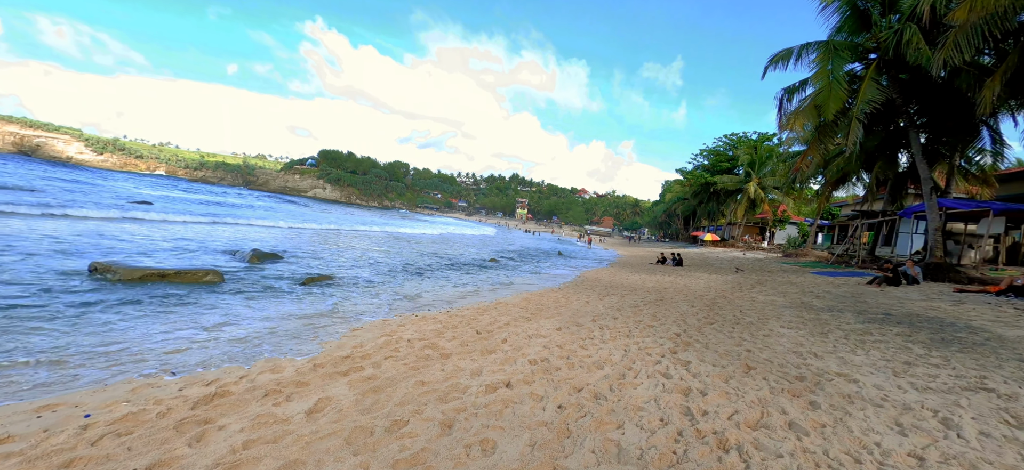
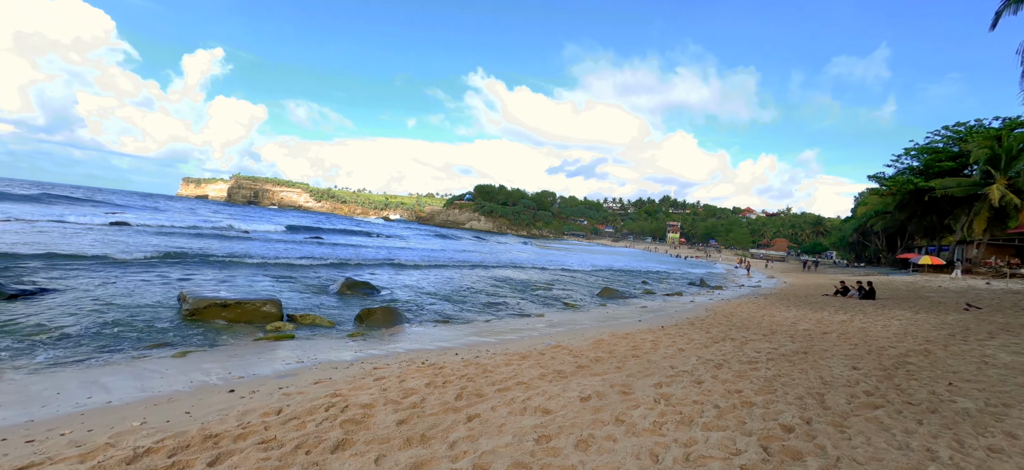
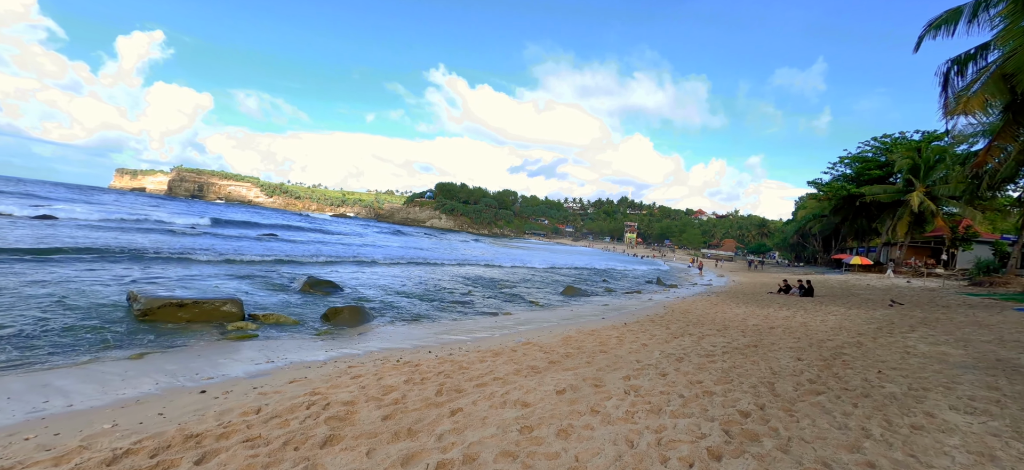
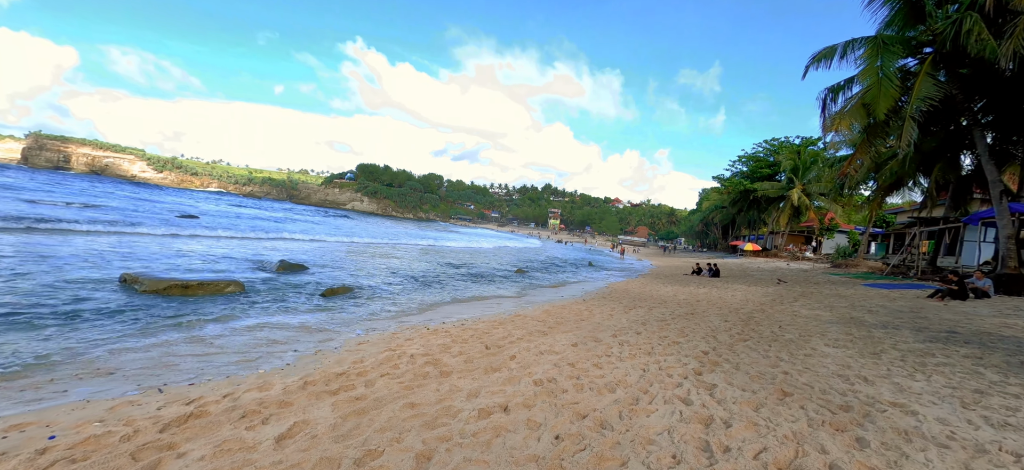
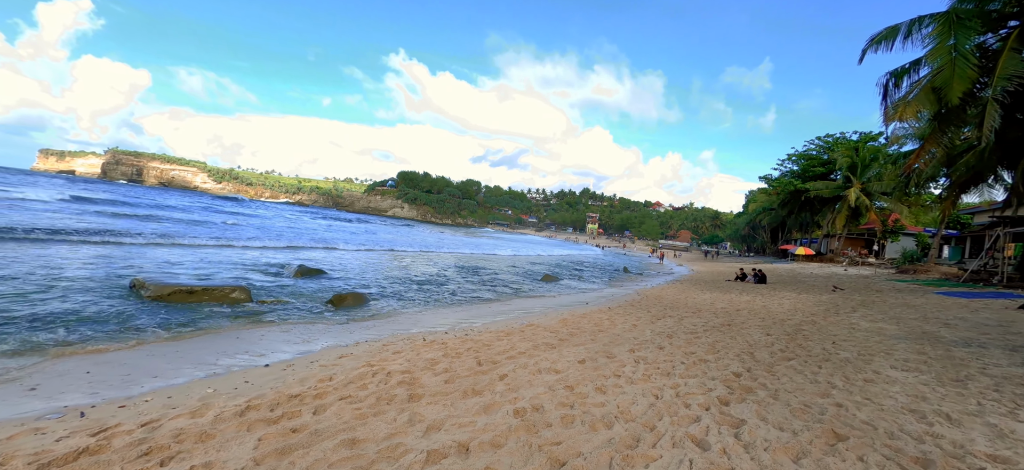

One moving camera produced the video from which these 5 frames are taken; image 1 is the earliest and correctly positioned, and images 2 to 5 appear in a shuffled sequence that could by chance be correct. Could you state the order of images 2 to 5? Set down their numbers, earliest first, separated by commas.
4, 5, 3, 2
